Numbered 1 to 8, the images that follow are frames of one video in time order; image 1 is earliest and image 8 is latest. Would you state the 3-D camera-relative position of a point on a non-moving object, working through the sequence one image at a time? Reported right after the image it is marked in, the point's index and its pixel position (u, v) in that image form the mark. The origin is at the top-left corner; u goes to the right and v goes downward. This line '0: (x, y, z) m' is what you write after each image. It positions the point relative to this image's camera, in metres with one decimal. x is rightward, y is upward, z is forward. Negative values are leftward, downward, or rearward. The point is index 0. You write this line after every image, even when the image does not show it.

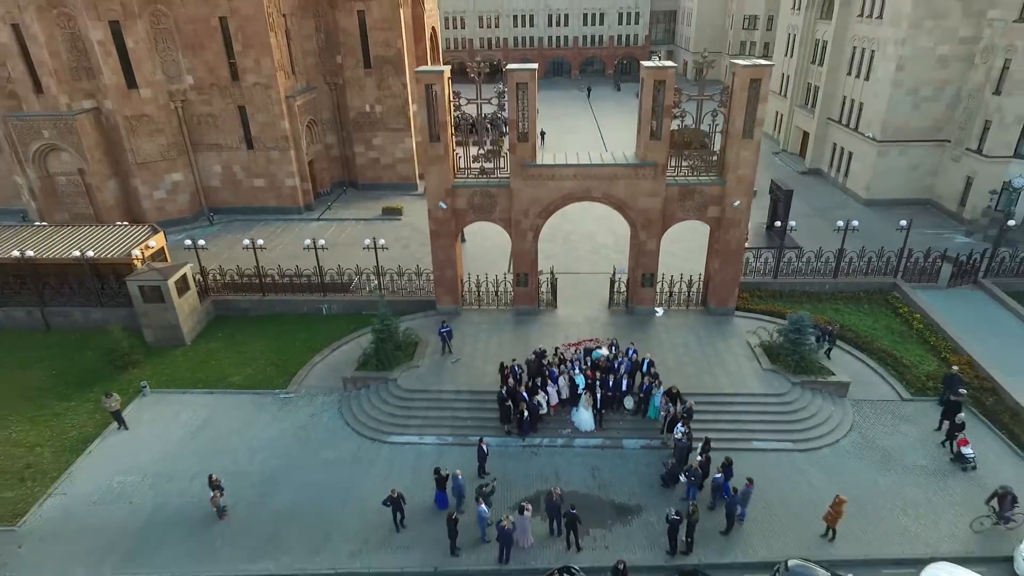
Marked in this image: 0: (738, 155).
0: (+6.4, +3.8, +17.5) m
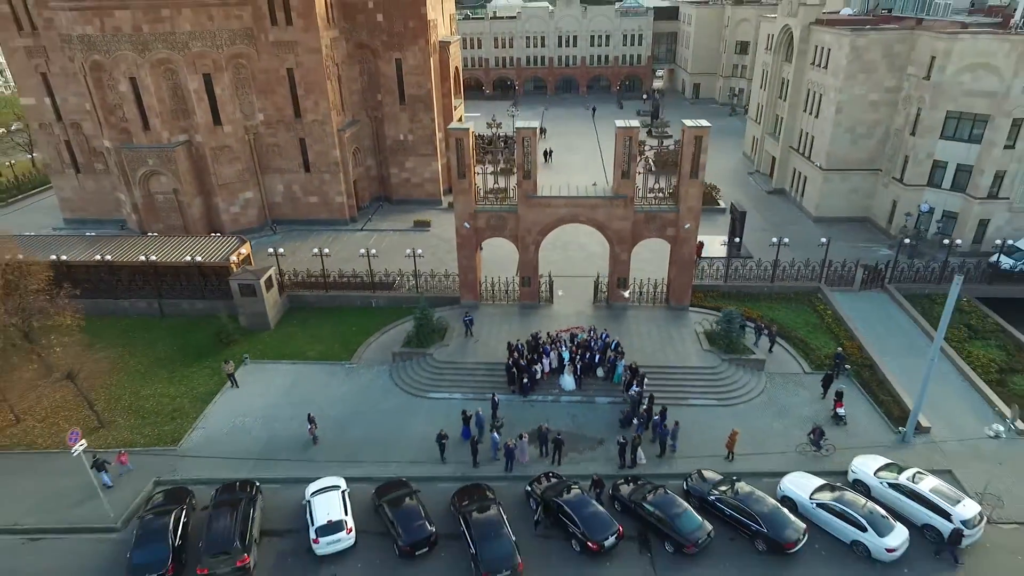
0: (+6.7, +3.7, +23.5) m
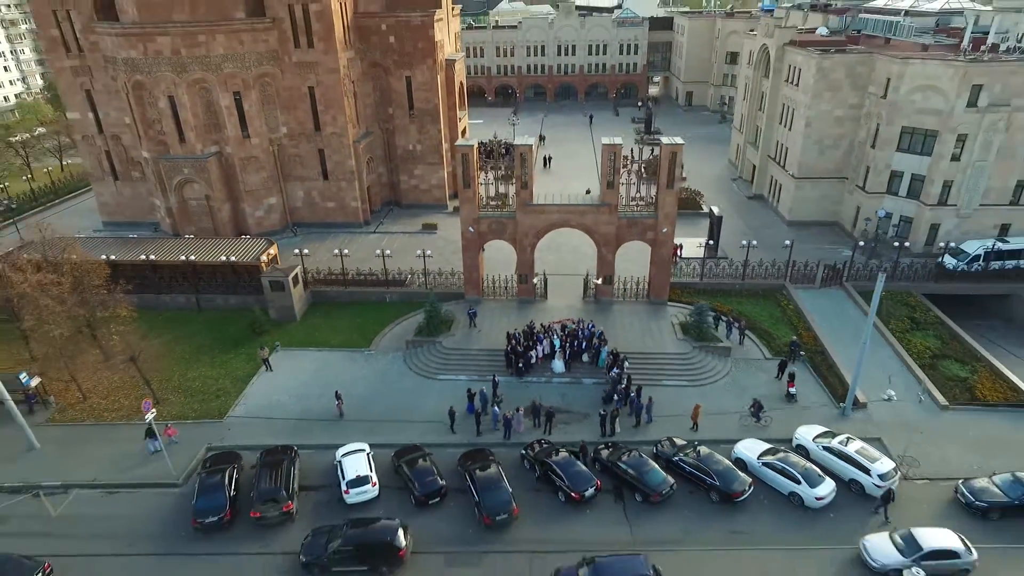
0: (+6.6, +3.8, +26.8) m
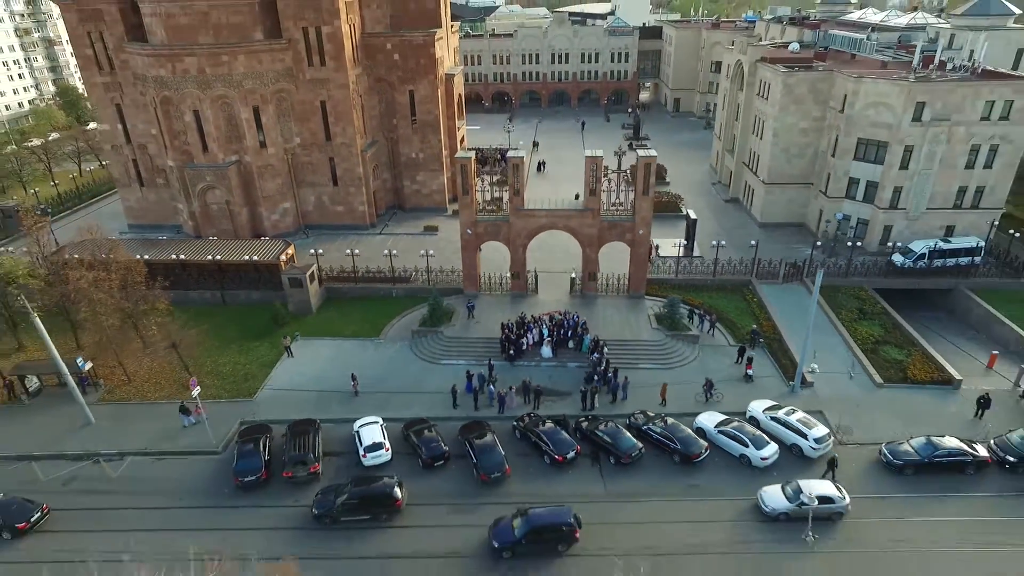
0: (+6.3, +4.1, +30.3) m
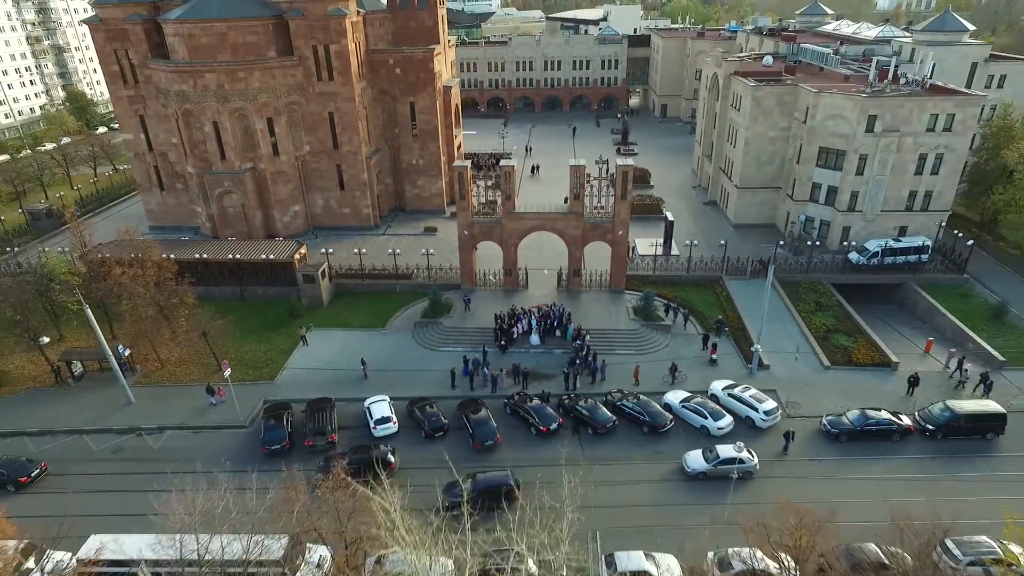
0: (+5.9, +4.3, +33.7) m
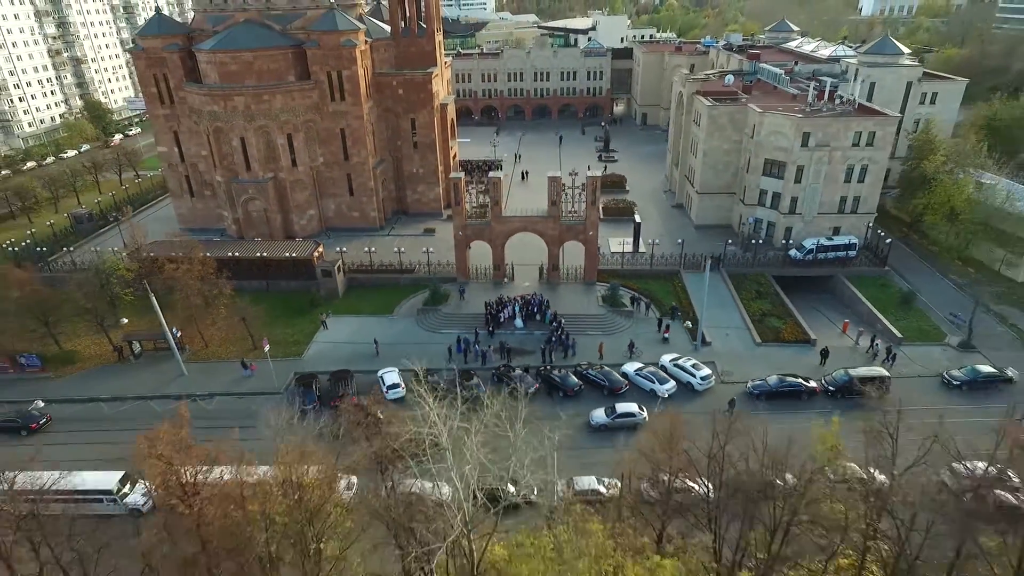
0: (+5.1, +4.9, +39.9) m
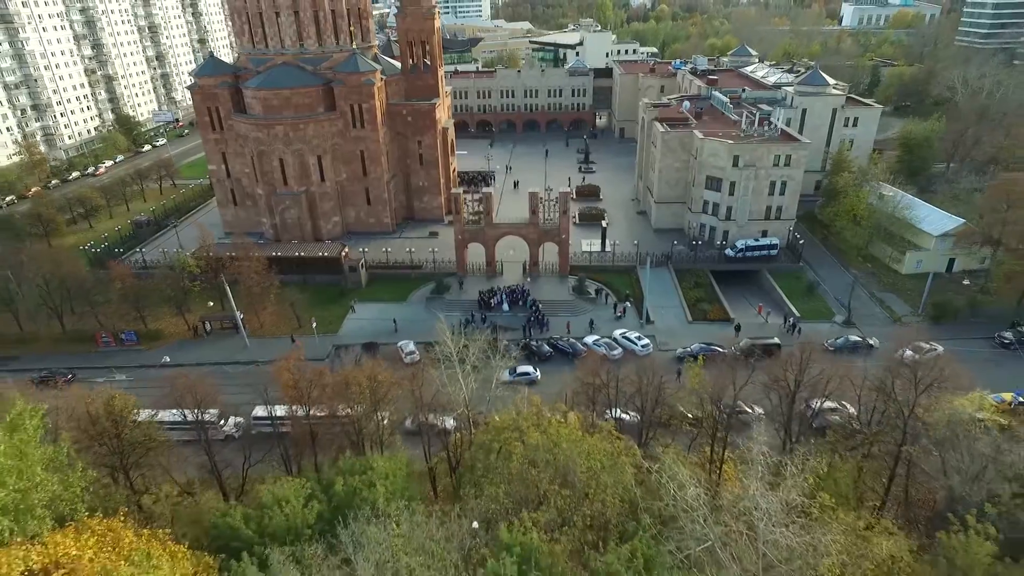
0: (+4.1, +5.5, +50.4) m
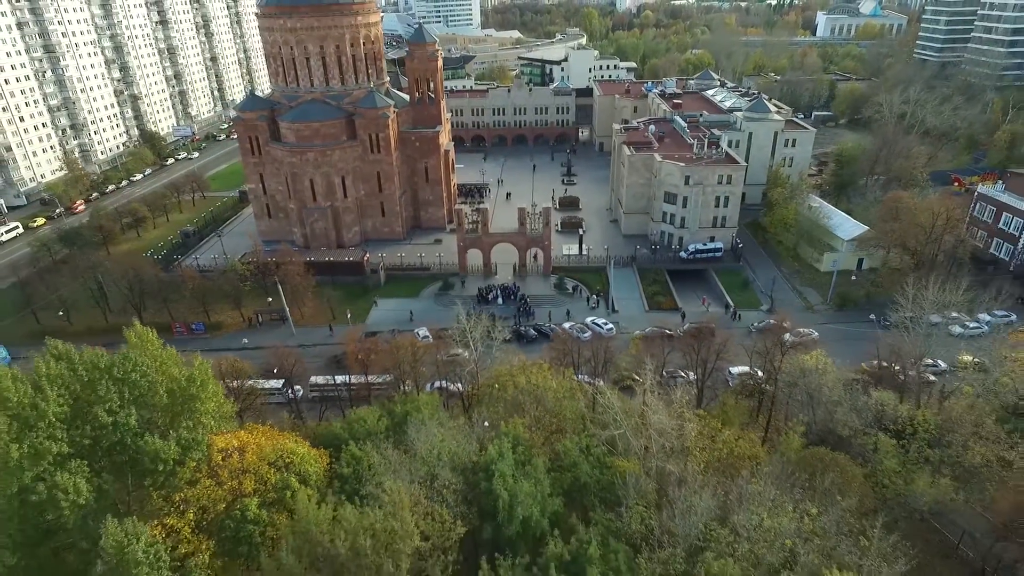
0: (+3.4, +5.8, +62.0) m
